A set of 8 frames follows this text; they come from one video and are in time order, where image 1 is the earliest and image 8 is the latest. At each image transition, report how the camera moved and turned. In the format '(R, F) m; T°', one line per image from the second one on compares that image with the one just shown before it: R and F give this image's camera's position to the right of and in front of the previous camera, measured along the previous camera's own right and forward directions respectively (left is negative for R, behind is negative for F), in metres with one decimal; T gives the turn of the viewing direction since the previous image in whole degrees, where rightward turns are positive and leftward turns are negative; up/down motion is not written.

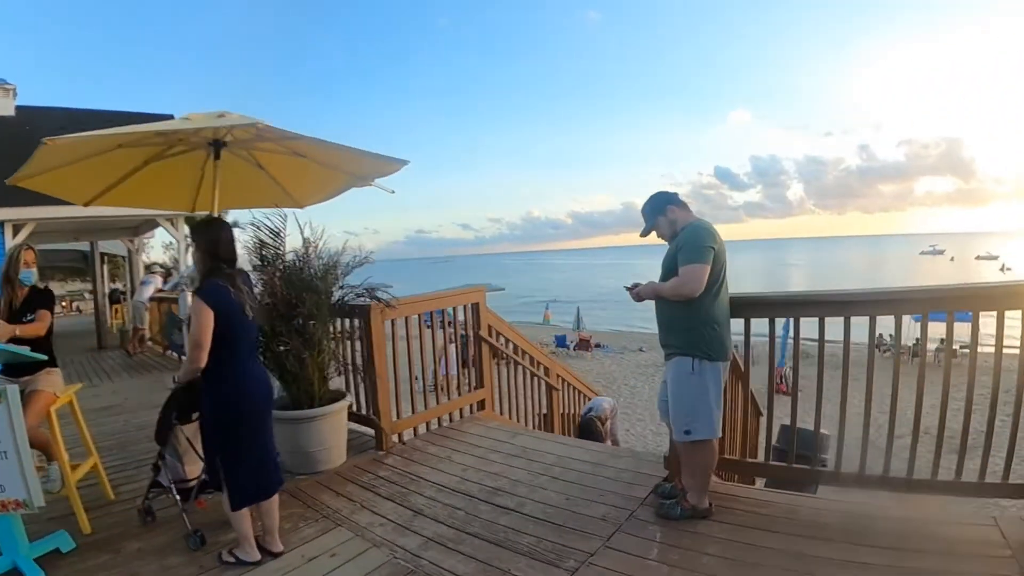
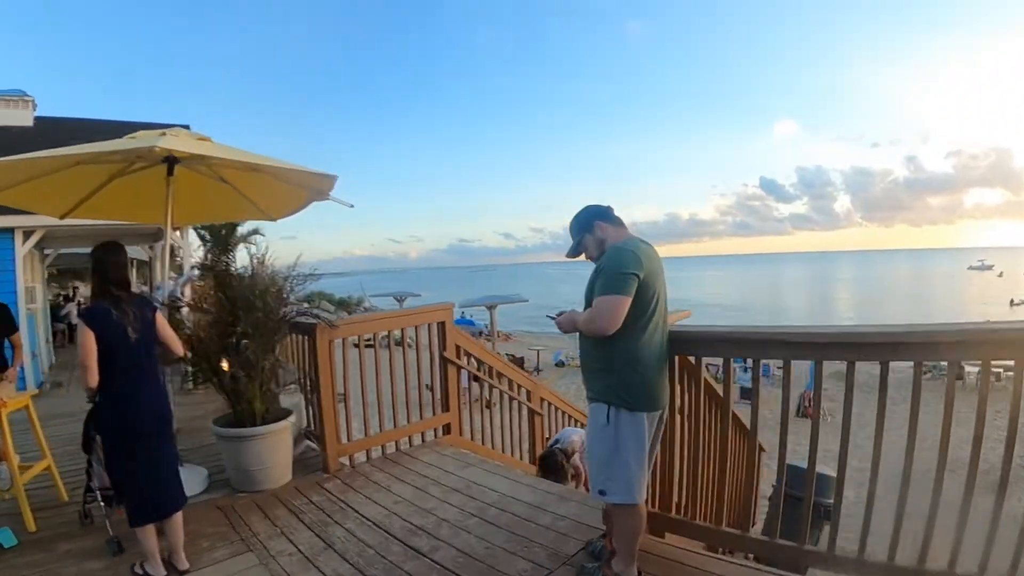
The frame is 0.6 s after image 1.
(+0.6, +0.4) m; -4°
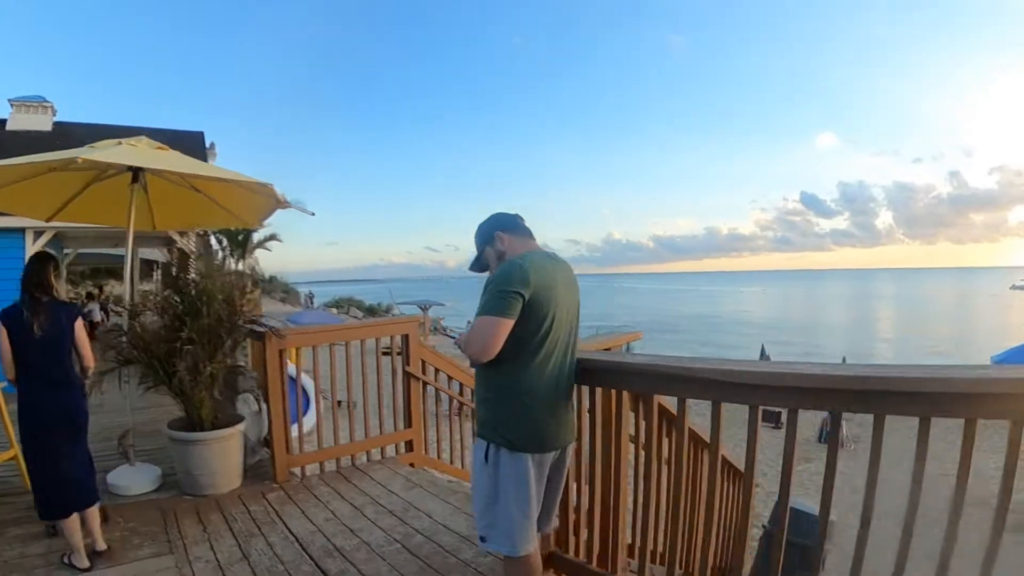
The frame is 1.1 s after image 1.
(+0.5, +0.2) m; -3°
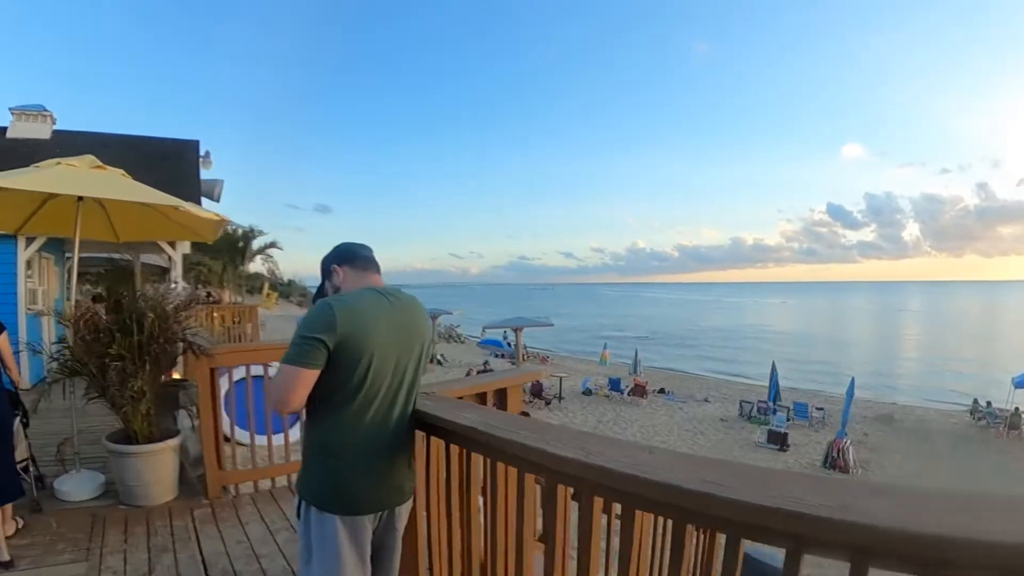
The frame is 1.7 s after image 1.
(+0.6, +0.2) m; -2°
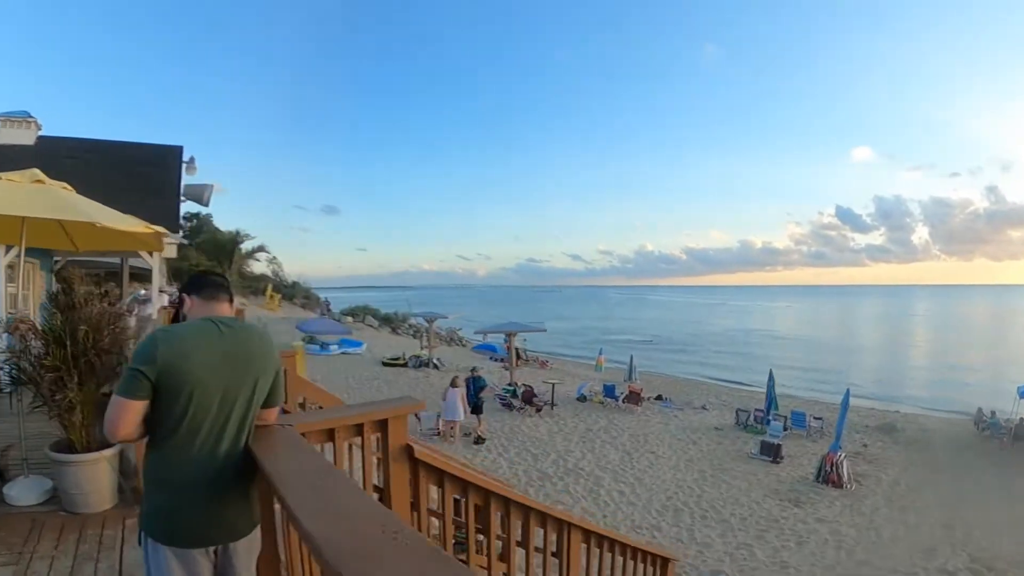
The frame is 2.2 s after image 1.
(+0.4, +0.3) m; -1°
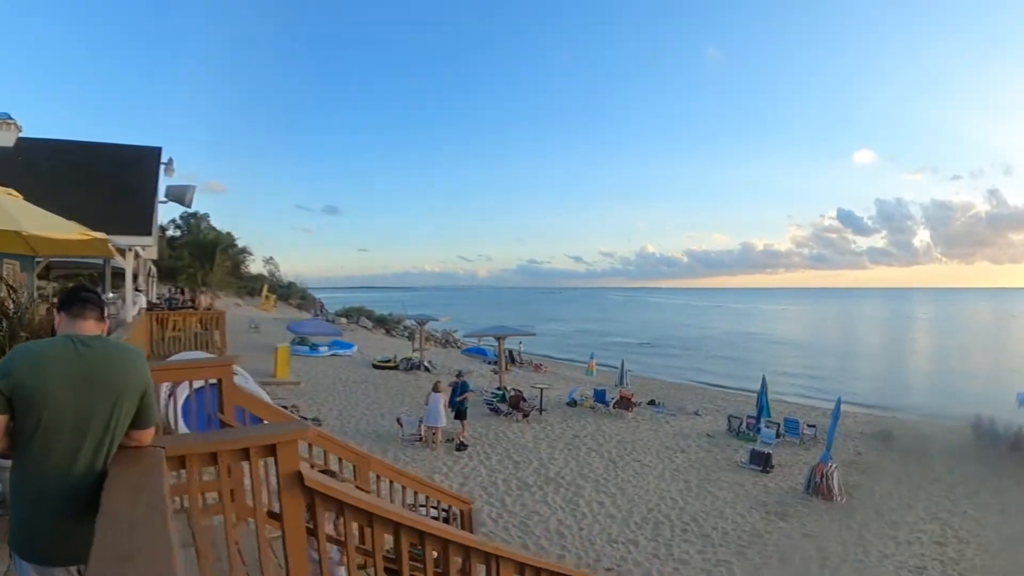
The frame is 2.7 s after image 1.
(+0.4, +0.3) m; 0°
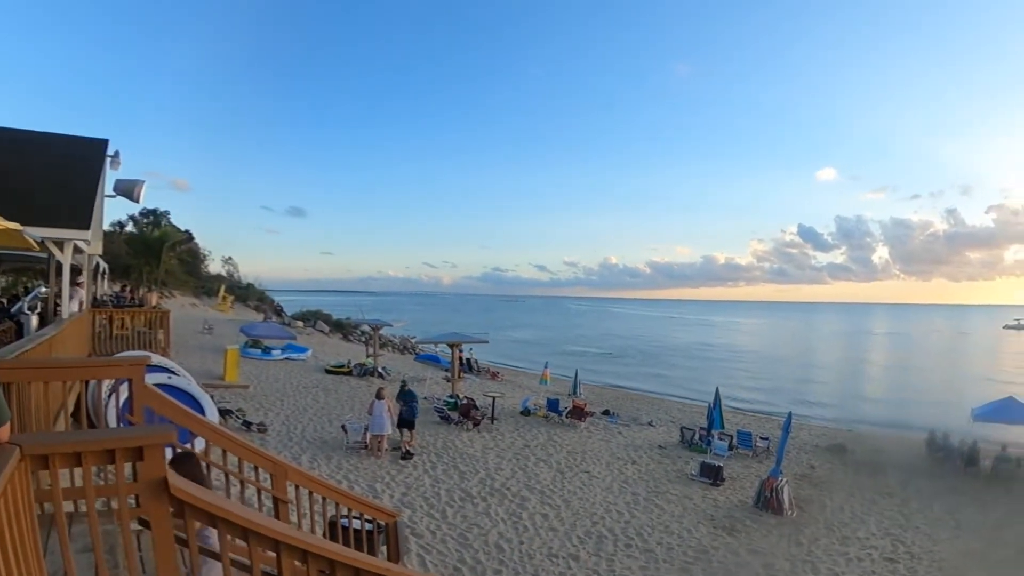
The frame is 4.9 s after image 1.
(+0.4, +0.3) m; +3°
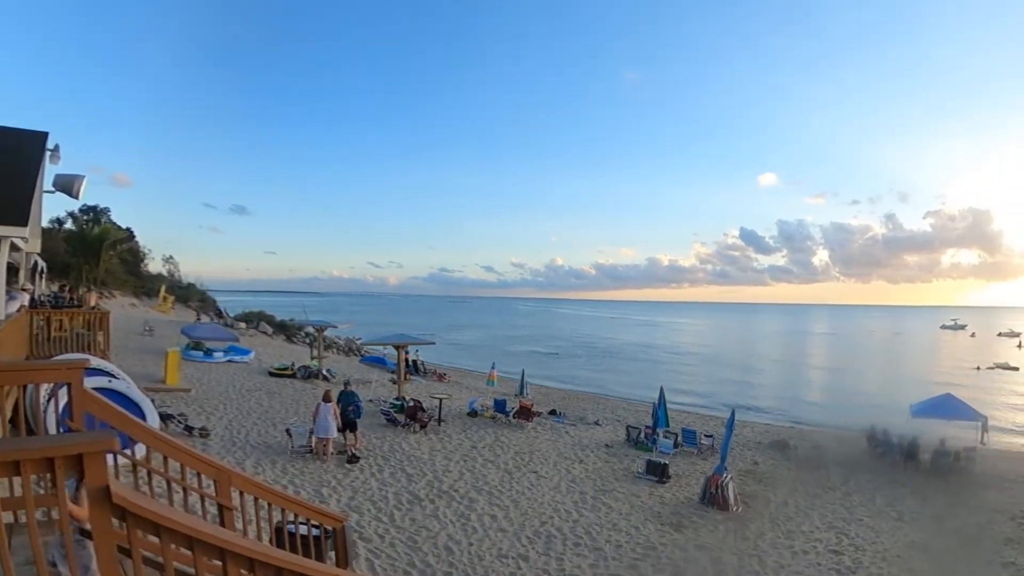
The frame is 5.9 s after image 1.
(+0.2, 0.0) m; +4°
